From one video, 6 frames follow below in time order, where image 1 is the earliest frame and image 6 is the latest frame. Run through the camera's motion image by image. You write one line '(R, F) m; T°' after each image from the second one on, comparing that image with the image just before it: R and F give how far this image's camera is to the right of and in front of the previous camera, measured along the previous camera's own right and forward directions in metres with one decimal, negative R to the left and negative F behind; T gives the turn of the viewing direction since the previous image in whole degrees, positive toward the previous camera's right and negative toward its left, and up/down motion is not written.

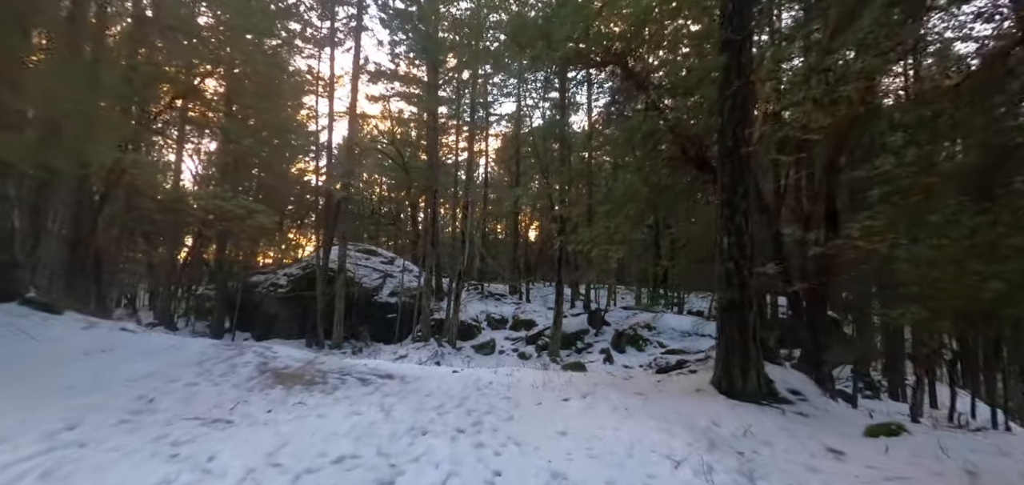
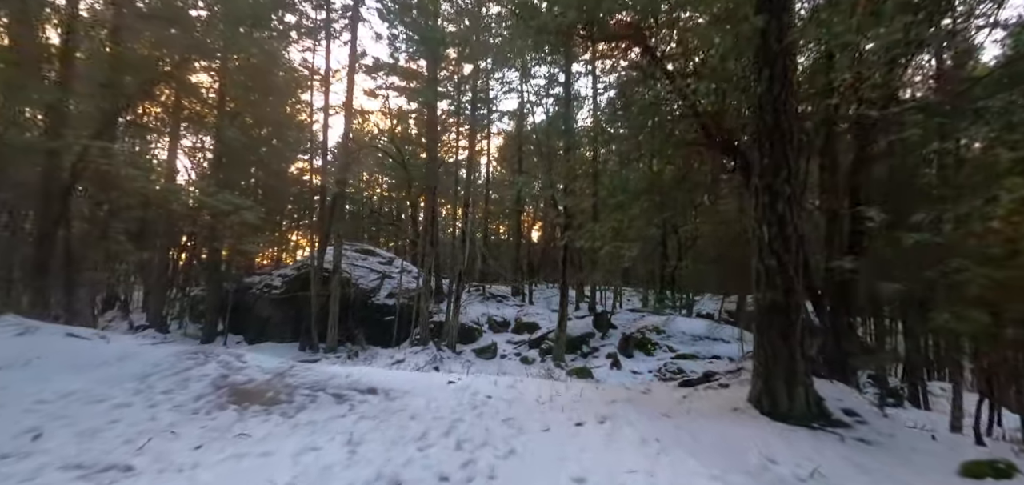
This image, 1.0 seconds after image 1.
(0.0, +0.6) m; 0°
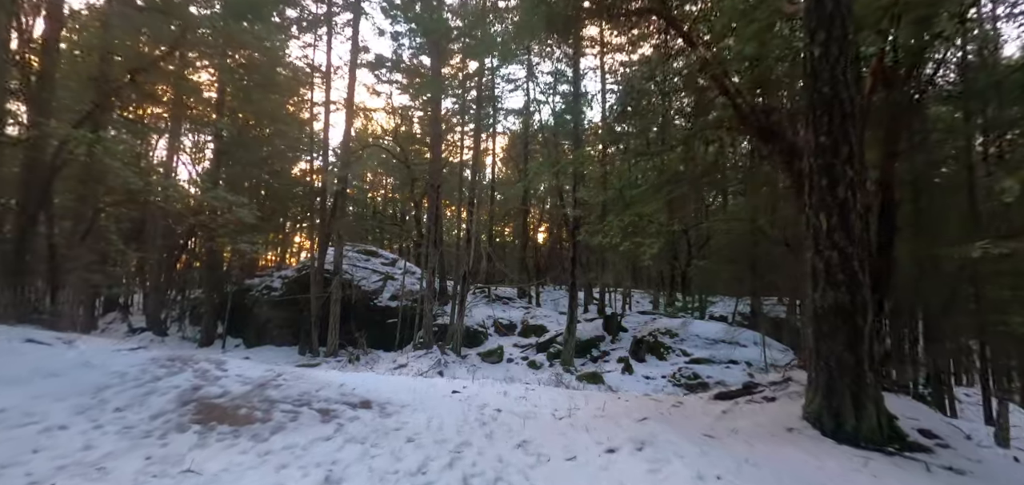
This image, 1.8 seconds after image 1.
(-0.1, +0.4) m; -1°
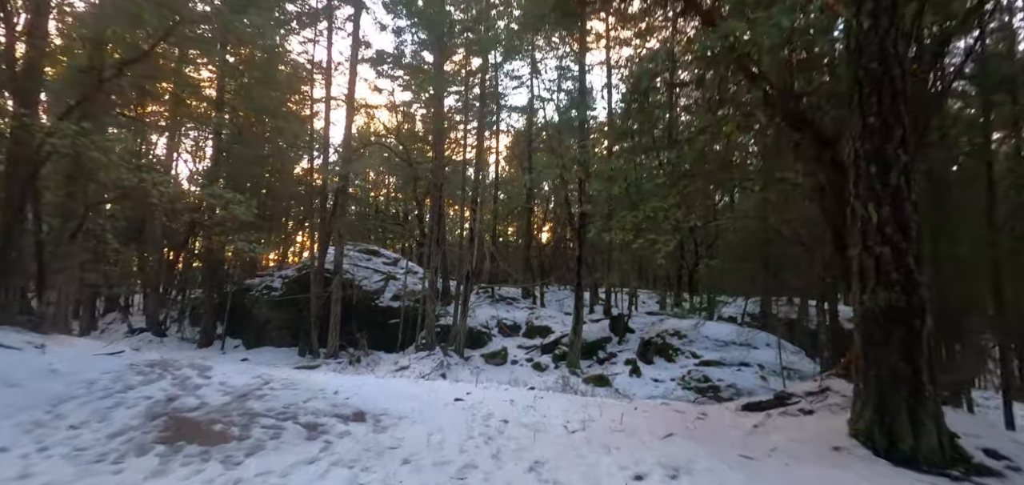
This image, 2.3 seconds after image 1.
(0.0, +0.3) m; 0°
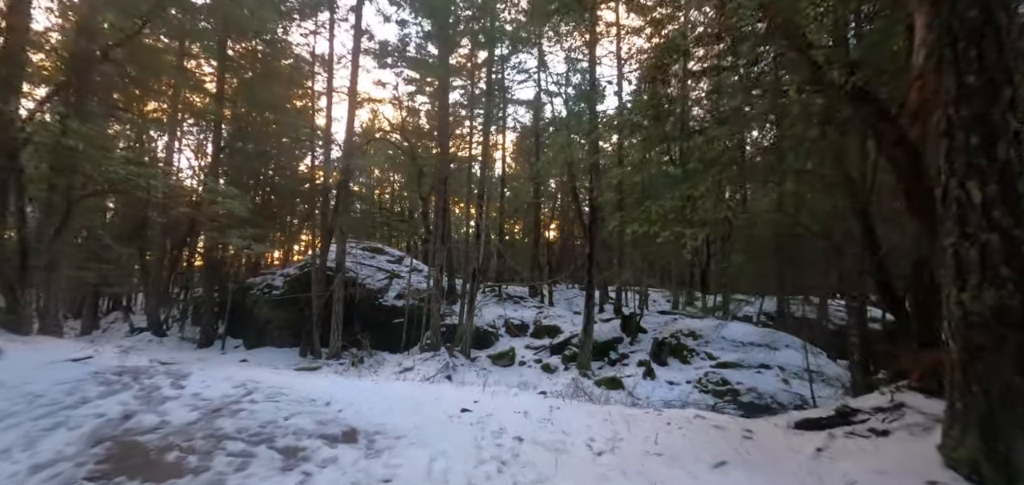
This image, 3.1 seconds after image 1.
(-0.1, +0.4) m; -1°
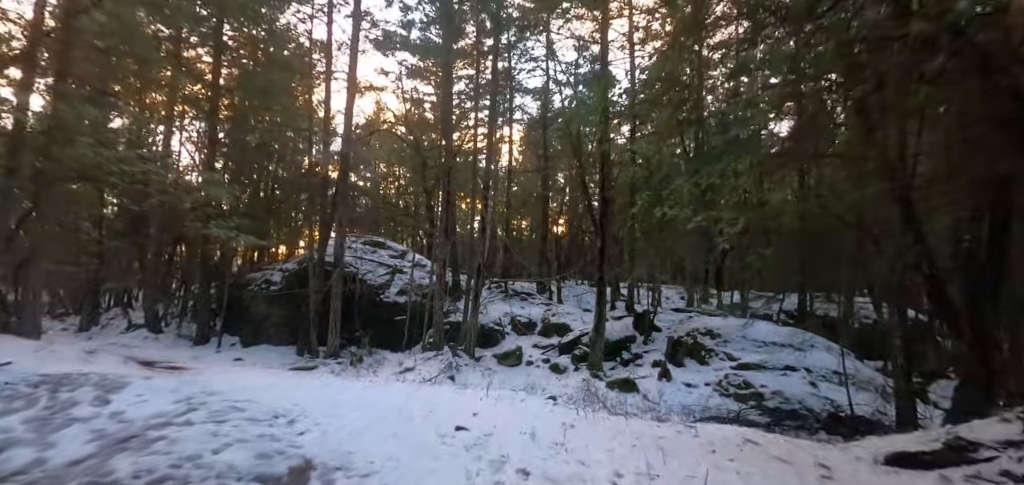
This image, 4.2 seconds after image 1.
(0.0, +0.6) m; -1°
